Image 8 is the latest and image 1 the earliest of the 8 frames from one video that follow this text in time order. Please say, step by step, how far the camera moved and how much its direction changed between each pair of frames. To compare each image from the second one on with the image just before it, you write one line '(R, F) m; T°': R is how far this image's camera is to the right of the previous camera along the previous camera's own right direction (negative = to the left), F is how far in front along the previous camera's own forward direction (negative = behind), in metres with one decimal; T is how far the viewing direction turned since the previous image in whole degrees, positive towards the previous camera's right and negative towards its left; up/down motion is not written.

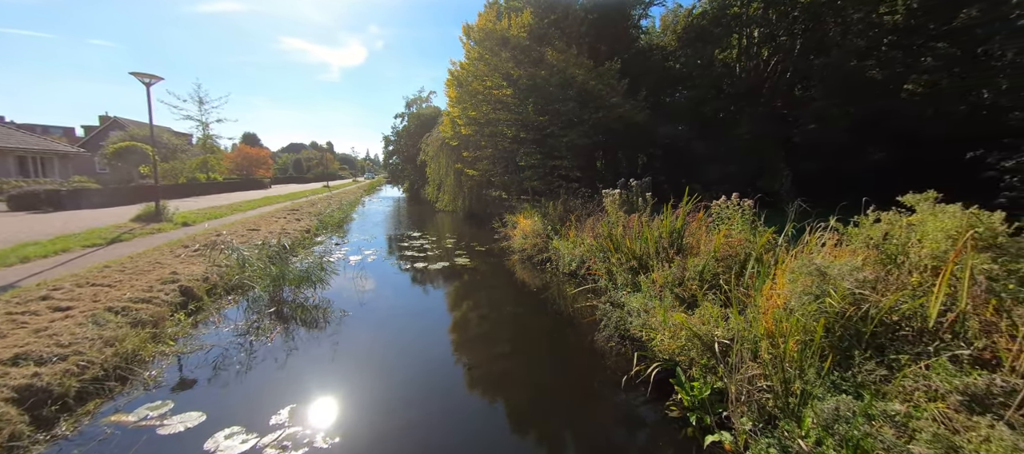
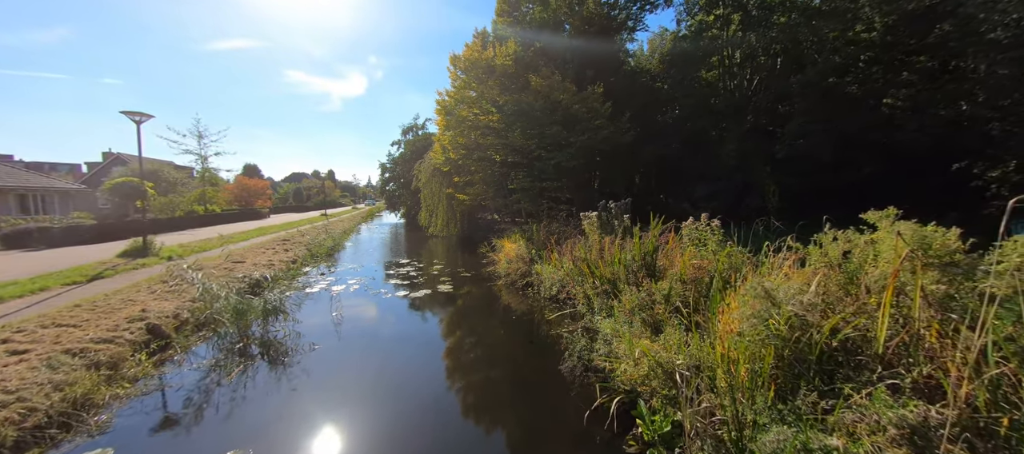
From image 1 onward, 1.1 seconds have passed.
(+0.4, 0.0) m; 0°
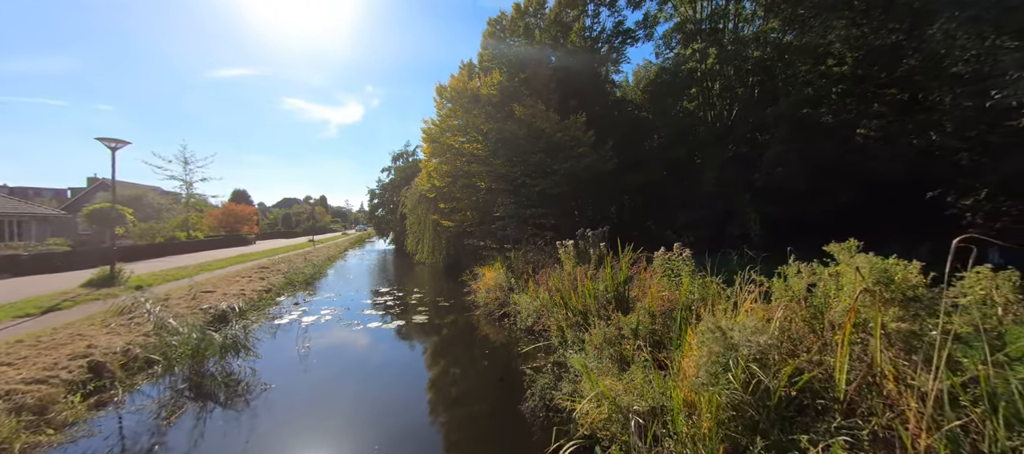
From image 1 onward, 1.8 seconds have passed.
(+0.3, +0.1) m; +1°
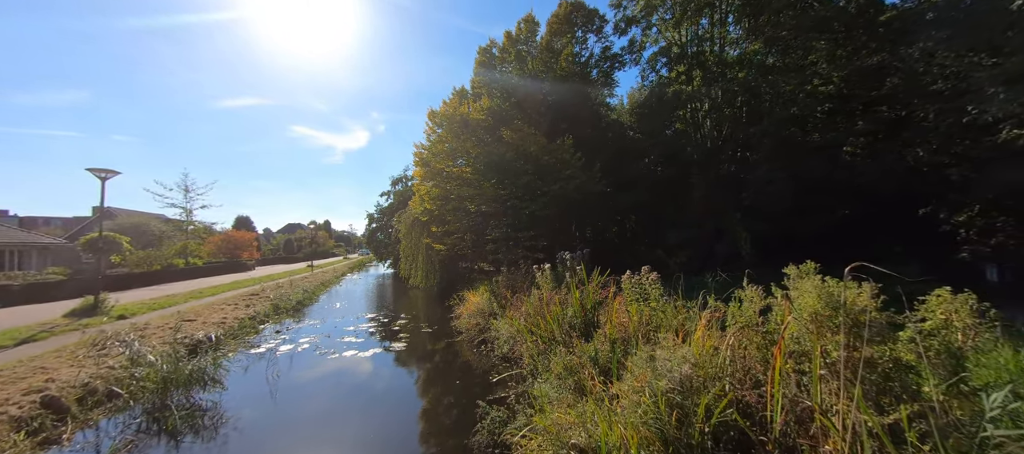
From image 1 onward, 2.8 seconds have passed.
(+0.5, +0.1) m; -1°
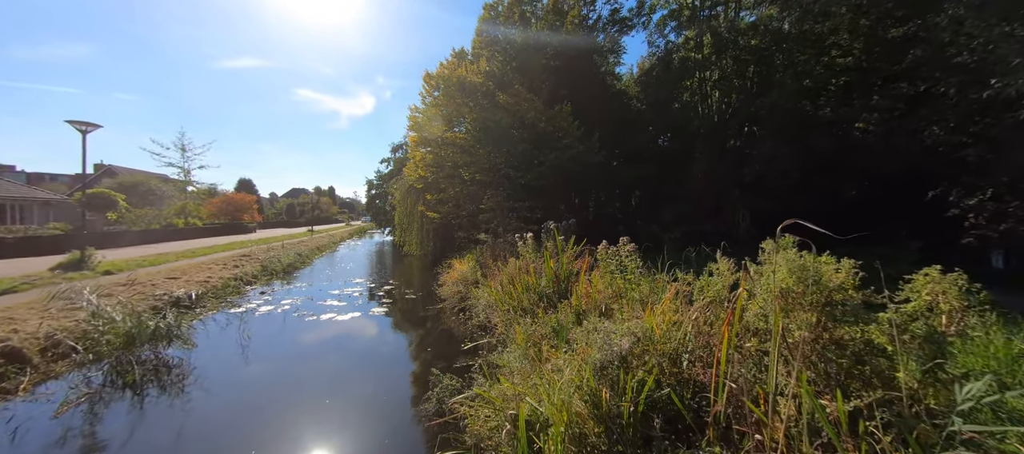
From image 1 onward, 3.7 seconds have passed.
(+0.4, +0.2) m; -1°
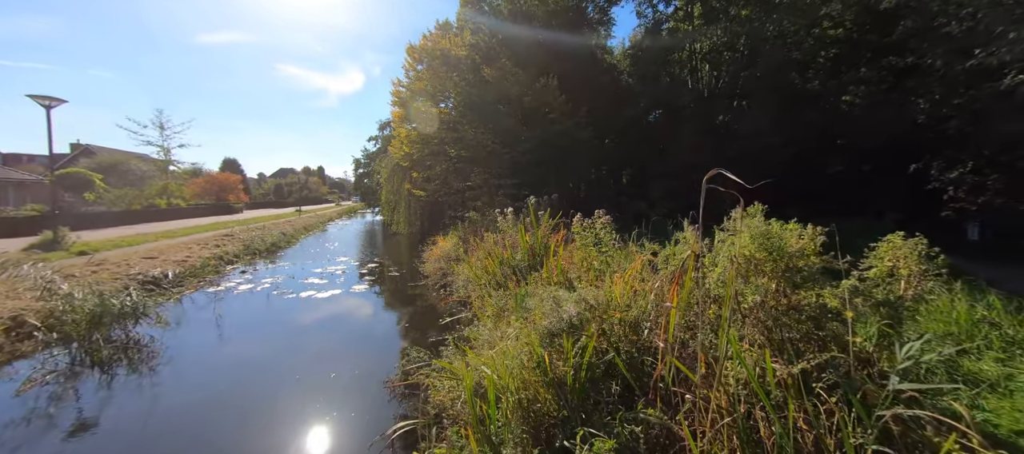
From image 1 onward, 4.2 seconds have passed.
(+0.2, +0.1) m; +1°
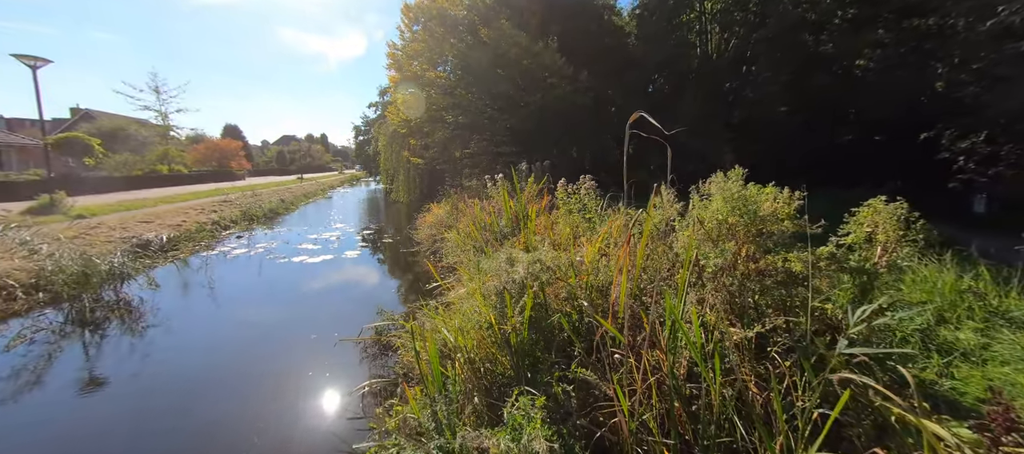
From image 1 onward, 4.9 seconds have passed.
(+0.3, +0.1) m; -1°
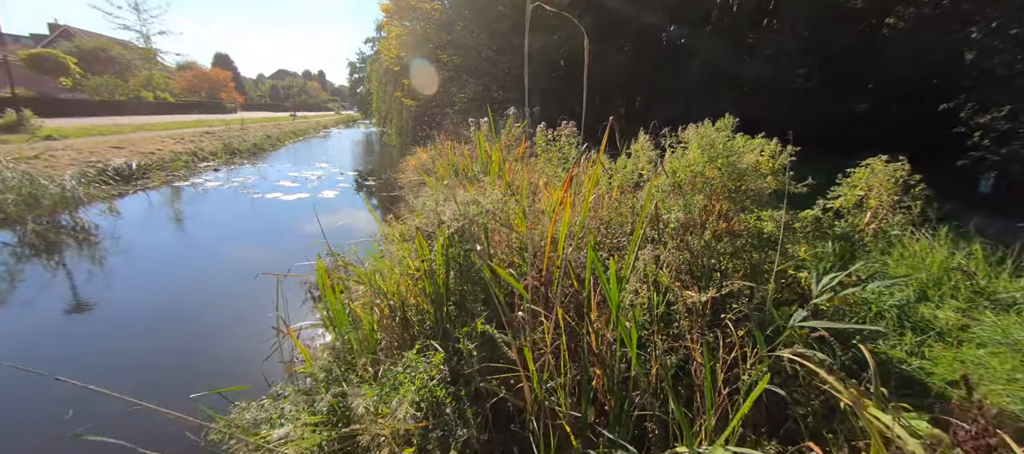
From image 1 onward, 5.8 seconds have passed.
(+0.3, +0.2) m; 0°
